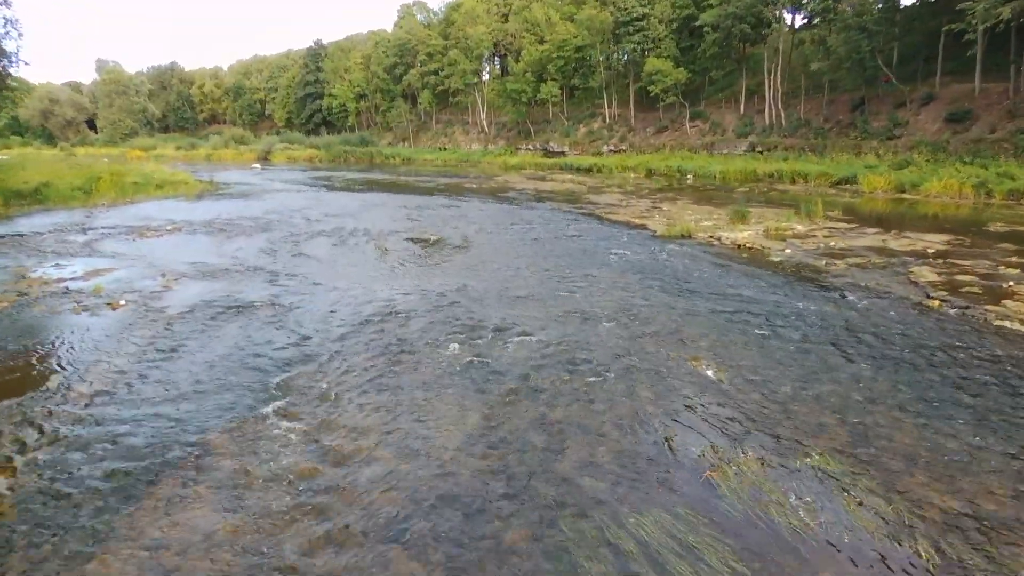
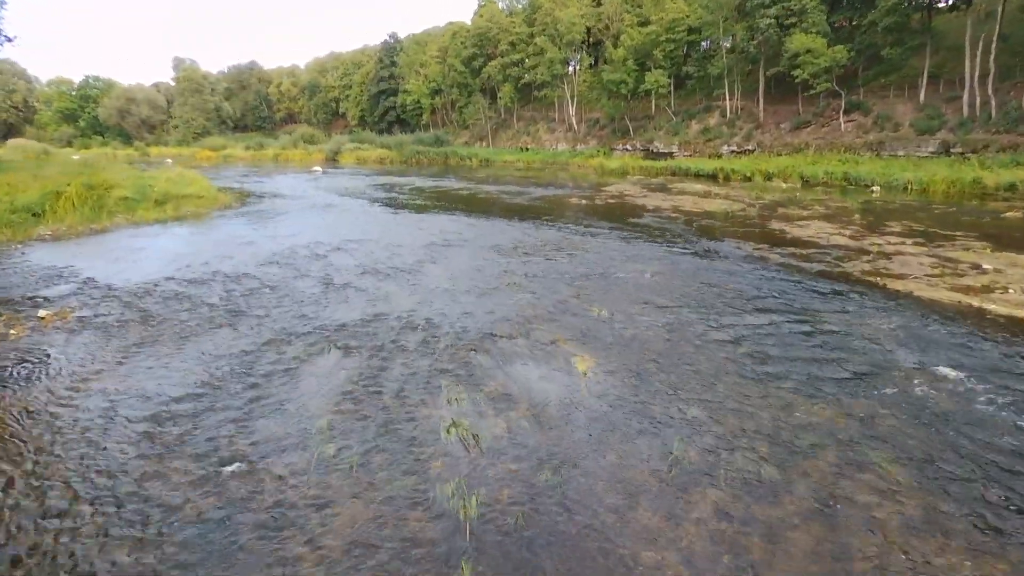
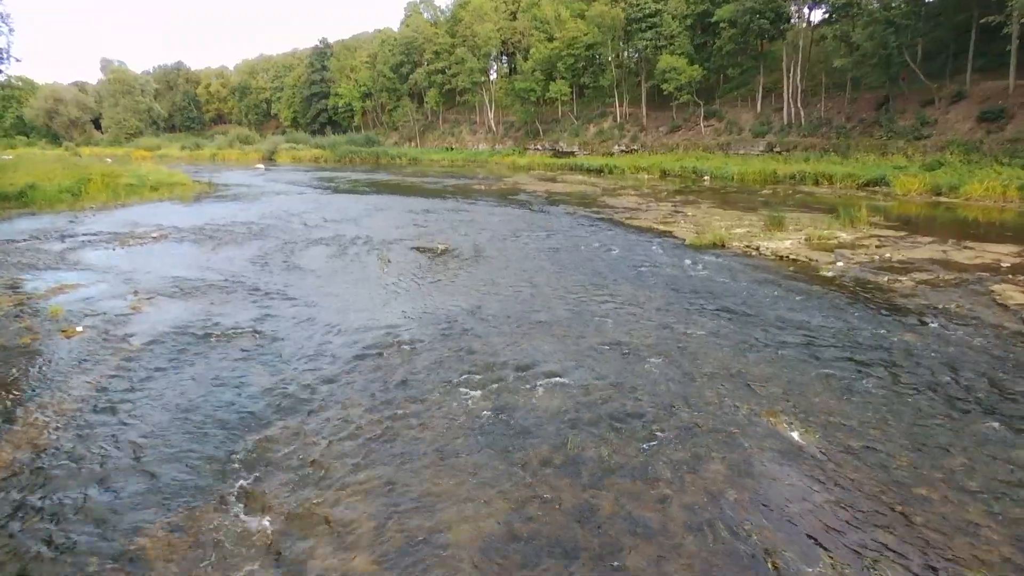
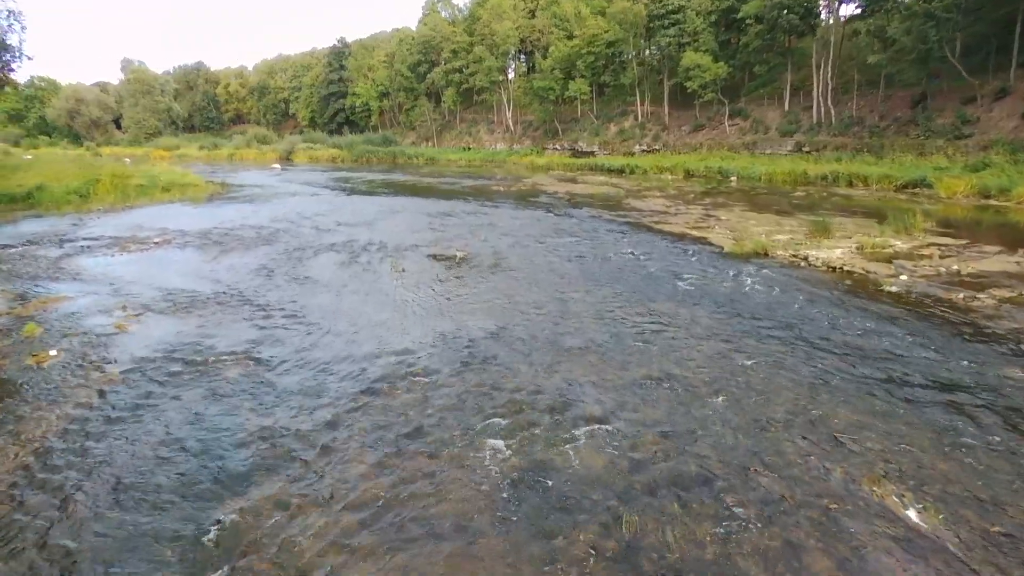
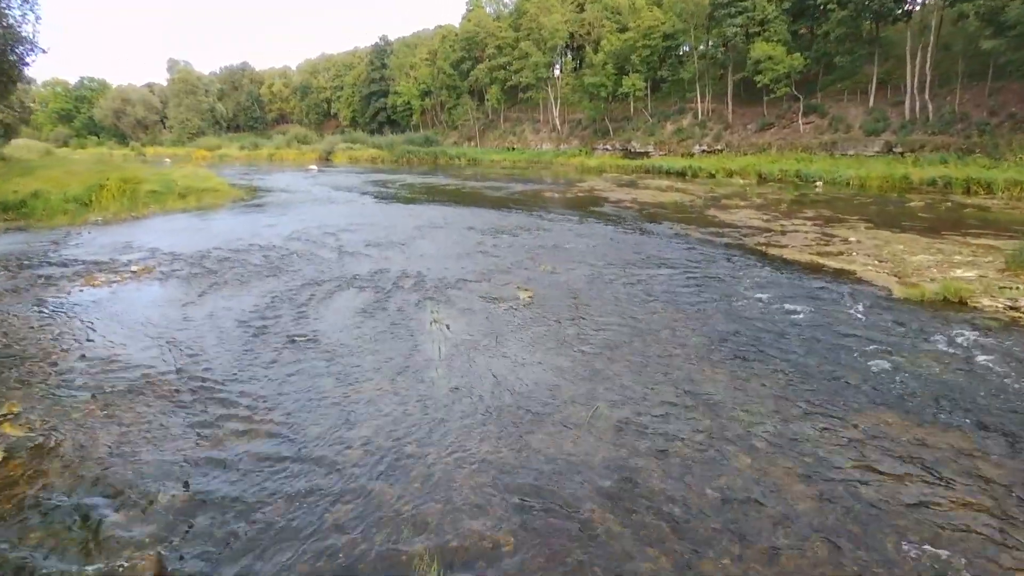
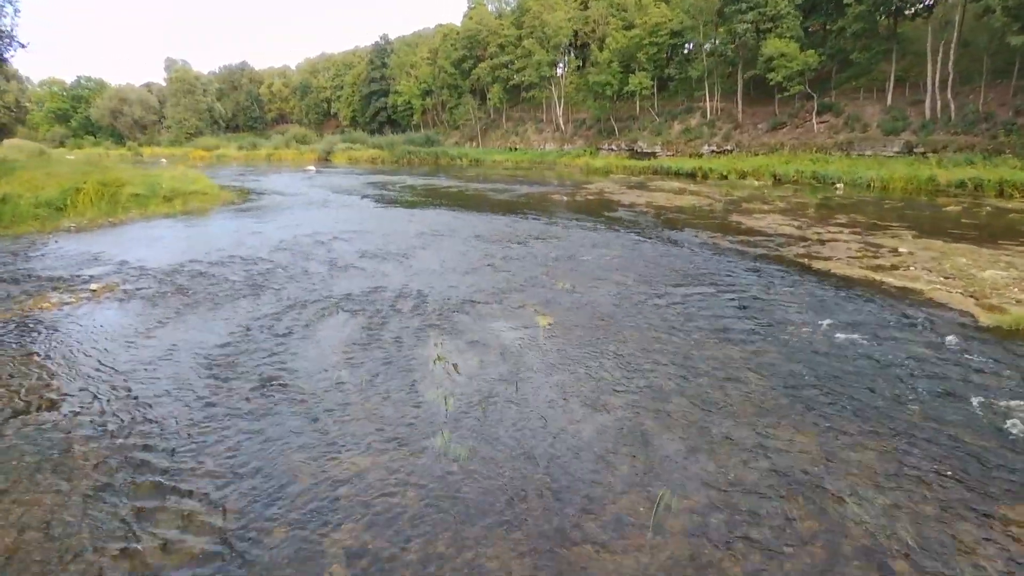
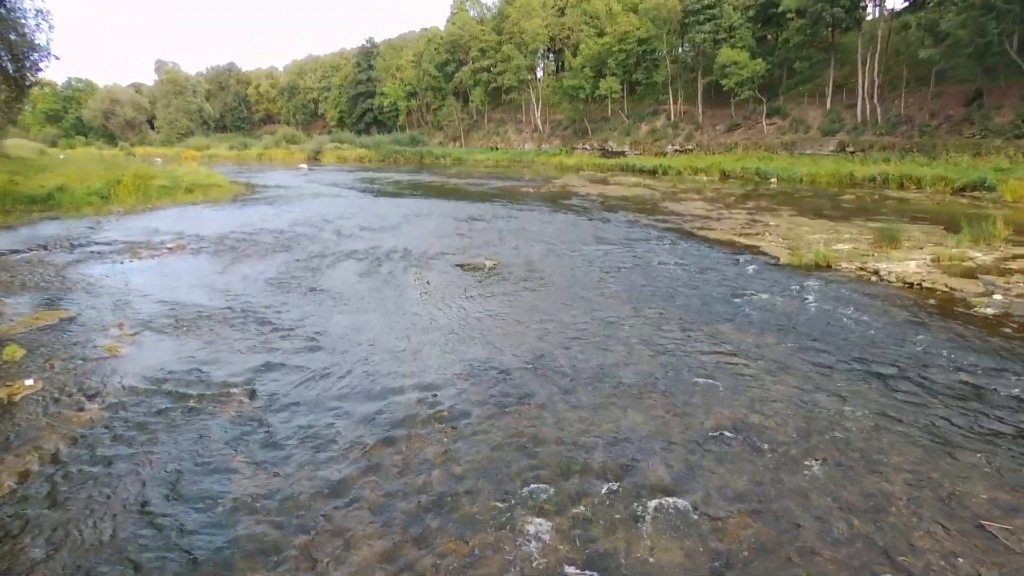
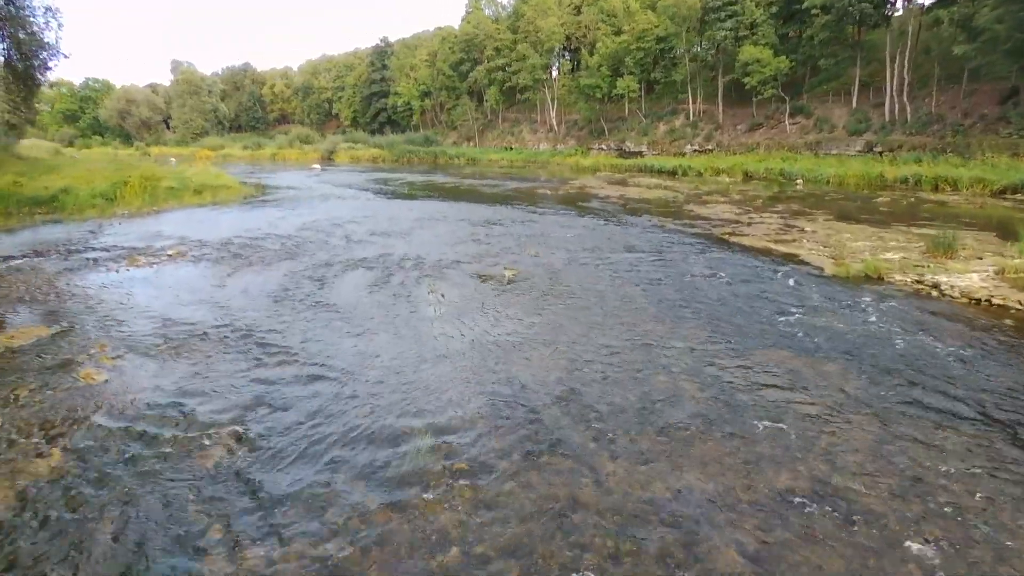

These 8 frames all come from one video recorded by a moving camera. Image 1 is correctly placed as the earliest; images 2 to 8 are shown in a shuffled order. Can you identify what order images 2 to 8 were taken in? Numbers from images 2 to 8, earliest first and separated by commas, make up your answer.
3, 4, 7, 8, 5, 6, 2
